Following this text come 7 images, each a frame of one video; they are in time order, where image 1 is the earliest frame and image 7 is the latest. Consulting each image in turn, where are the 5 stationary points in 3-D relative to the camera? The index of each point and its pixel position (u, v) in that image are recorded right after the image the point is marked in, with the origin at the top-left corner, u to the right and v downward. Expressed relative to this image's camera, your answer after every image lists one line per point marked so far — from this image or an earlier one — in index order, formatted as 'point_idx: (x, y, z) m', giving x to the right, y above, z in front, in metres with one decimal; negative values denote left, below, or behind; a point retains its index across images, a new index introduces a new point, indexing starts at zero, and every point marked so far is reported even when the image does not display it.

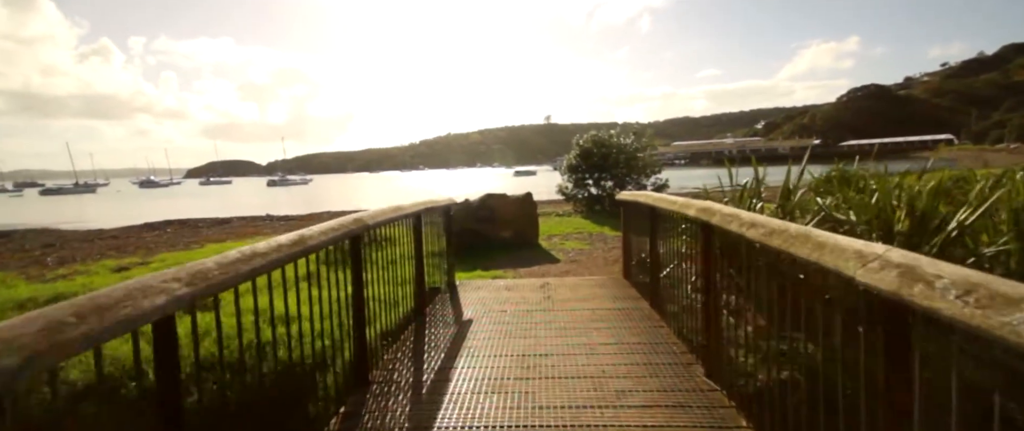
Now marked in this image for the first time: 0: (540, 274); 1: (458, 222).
0: (+0.6, -1.2, +9.3) m
1: (-1.5, -0.2, +12.6) m
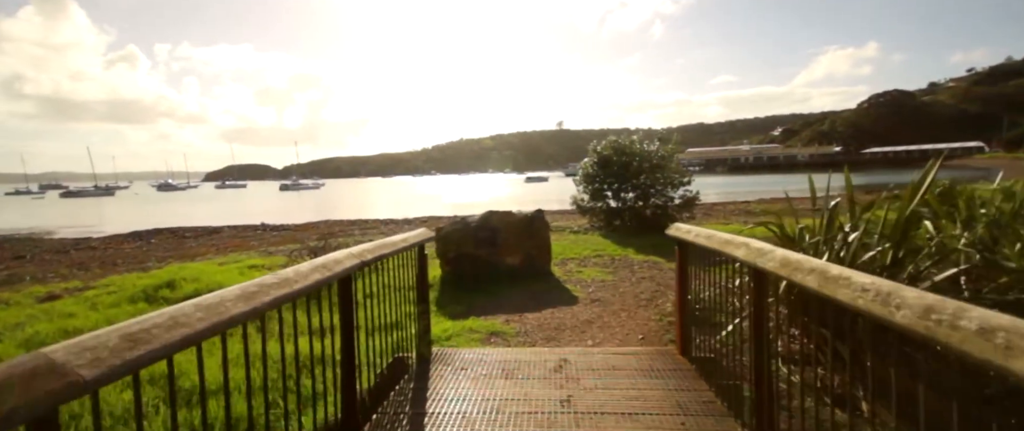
0: (+0.6, -1.6, +7.0) m
1: (-1.3, -0.6, +10.3) m
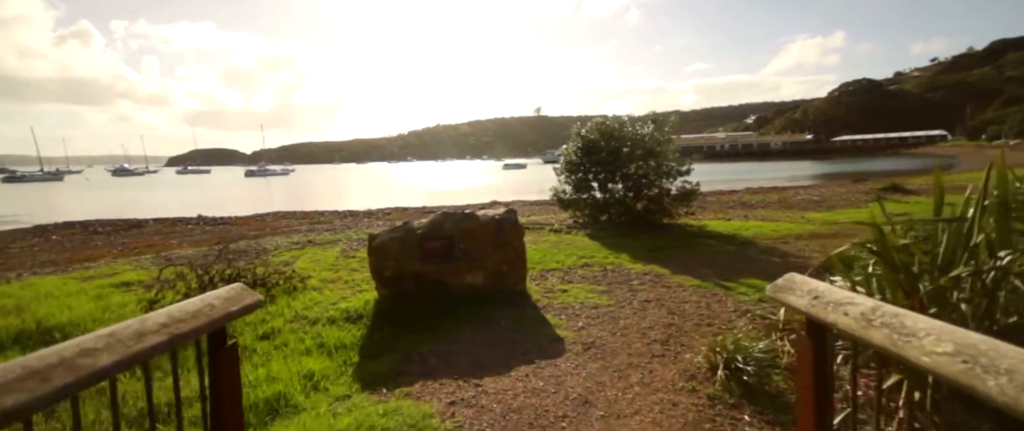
0: (+0.2, -1.8, +4.3) m
1: (-2.0, -0.7, +7.5) m
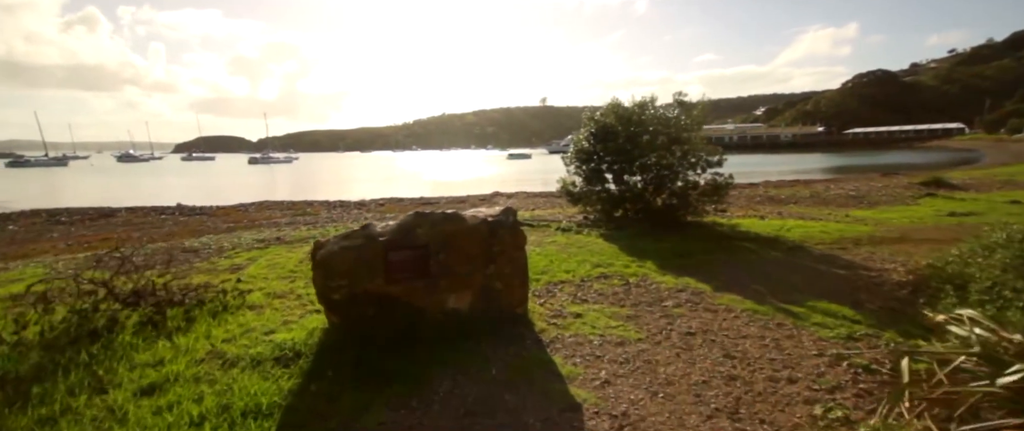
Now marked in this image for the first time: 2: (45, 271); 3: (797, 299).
0: (+0.1, -1.9, +2.3) m
1: (-2.0, -0.7, +5.4) m
2: (-8.7, -1.1, +8.6) m
3: (+4.3, -1.3, +7.1) m
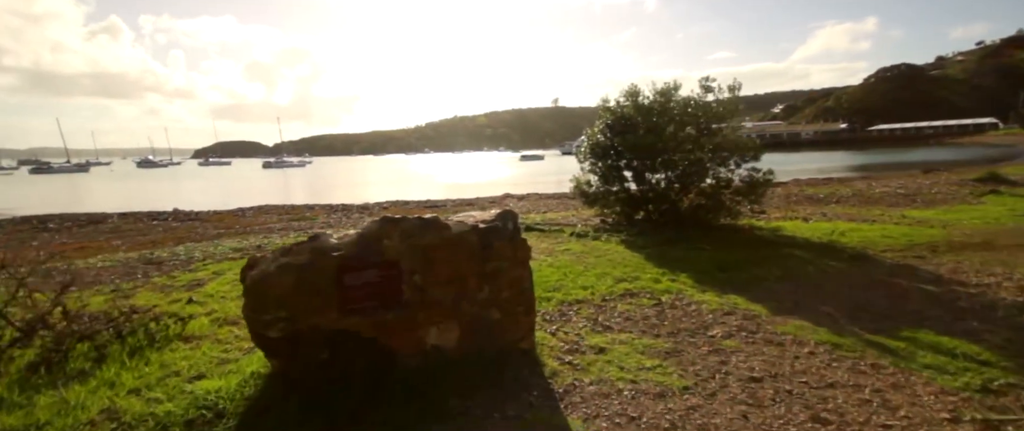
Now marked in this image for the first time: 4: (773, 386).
0: (0.0, -1.9, +0.8) m
1: (-2.0, -0.8, +4.0) m
2: (-8.6, -1.2, +7.4) m
3: (+4.4, -1.3, +5.4) m
4: (+2.4, -1.6, +4.3) m
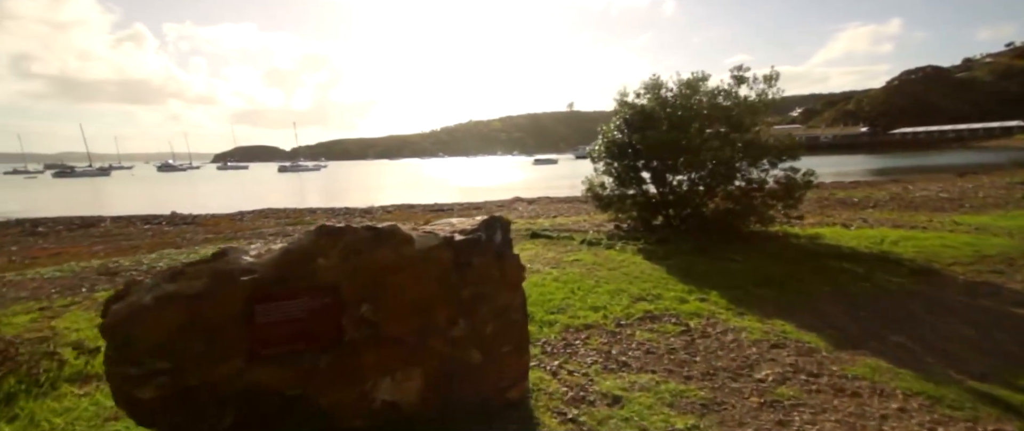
0: (-0.3, -1.9, -0.4) m
1: (-2.2, -0.8, +2.8) m
2: (-8.7, -1.2, +6.4) m
3: (+4.3, -1.4, +4.1) m
4: (+2.3, -1.6, +3.0) m
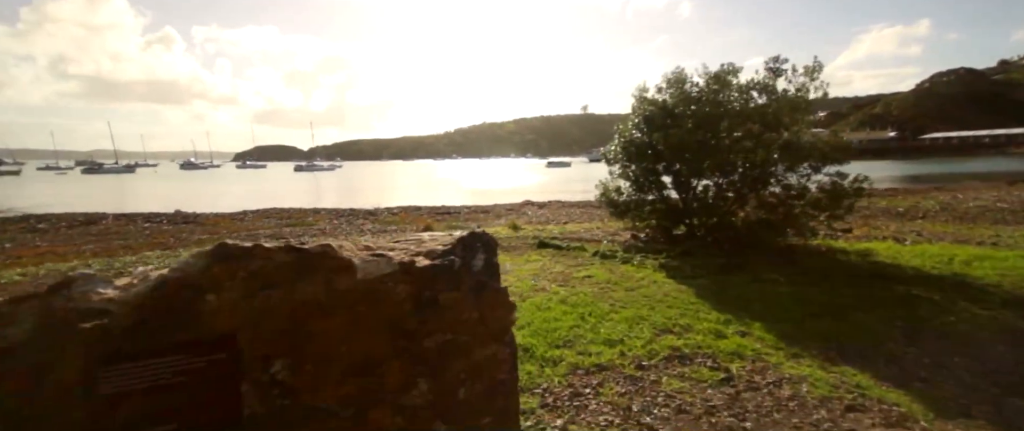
0: (-0.5, -2.0, -1.5) m
1: (-2.3, -0.9, +1.9) m
2: (-8.7, -1.2, +5.6) m
3: (+4.2, -1.6, +2.9) m
4: (+2.1, -1.8, +1.9) m
